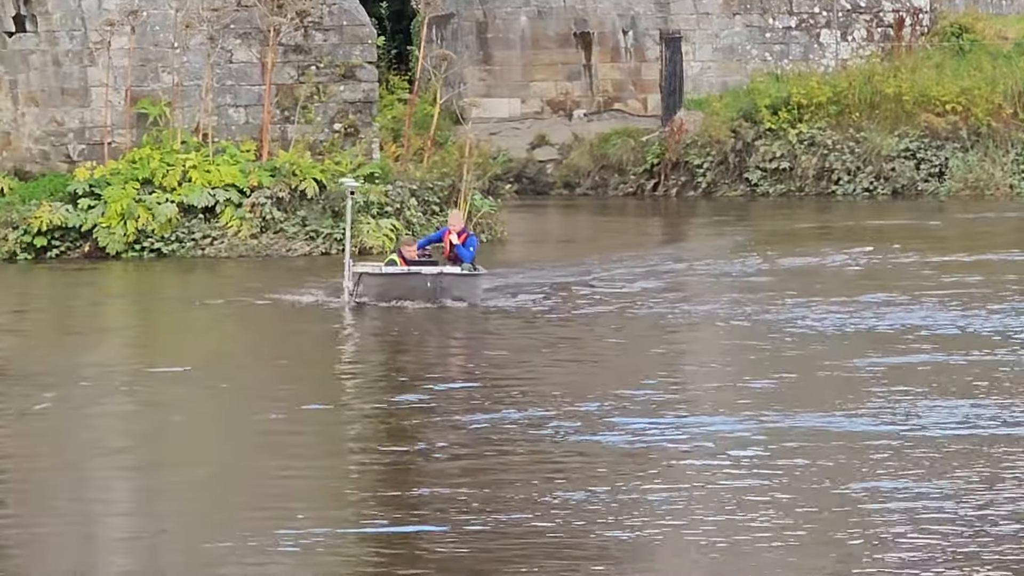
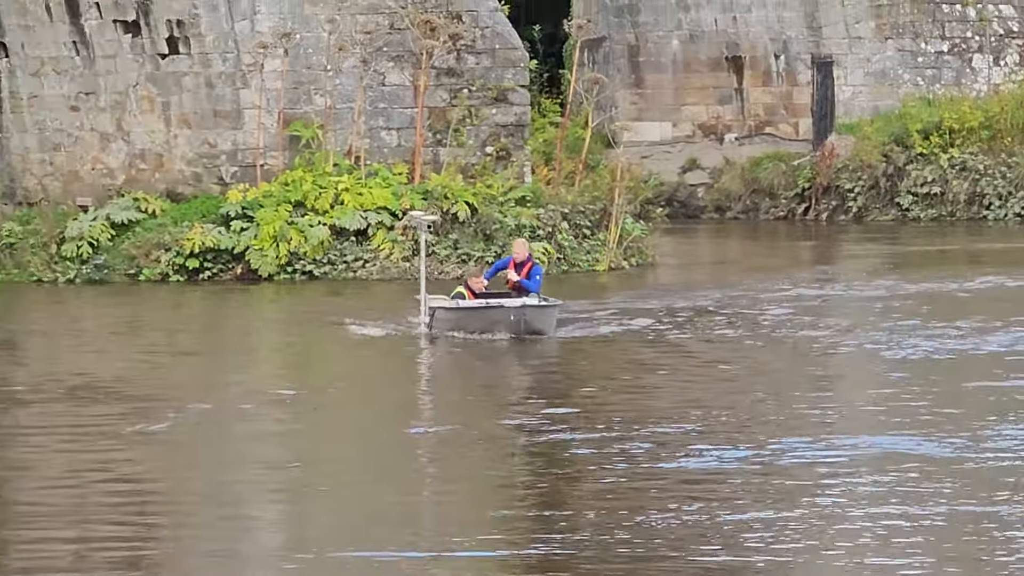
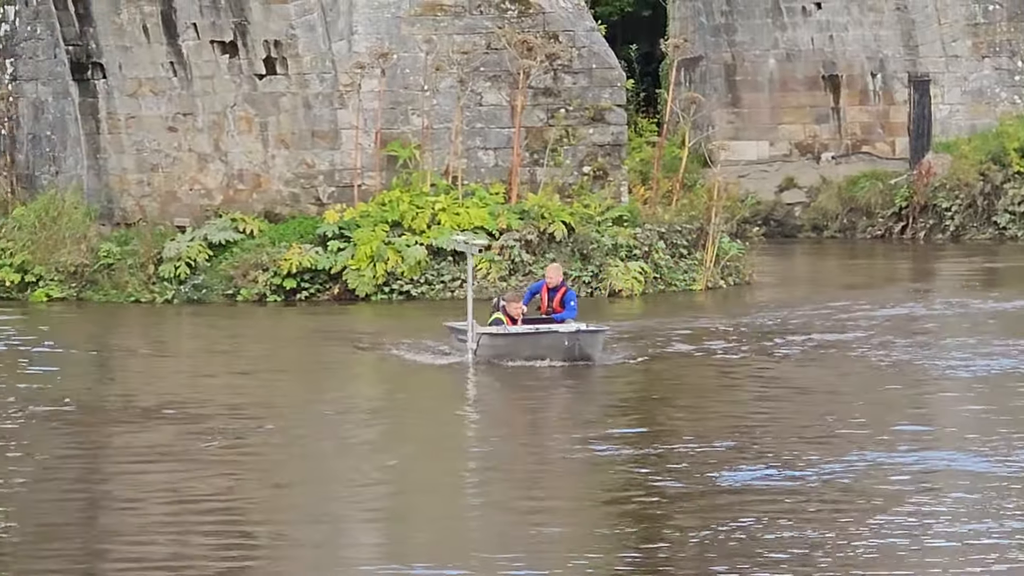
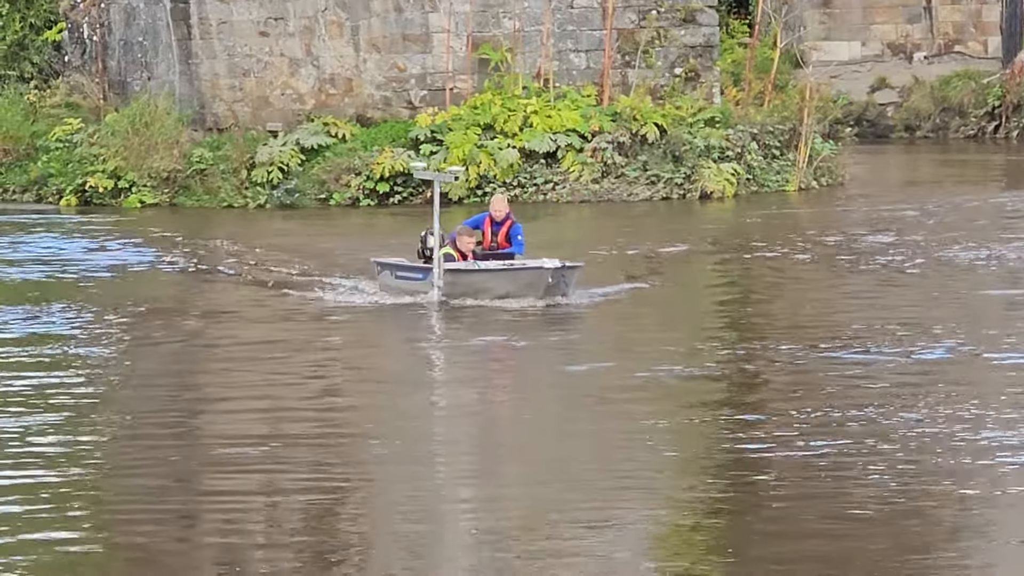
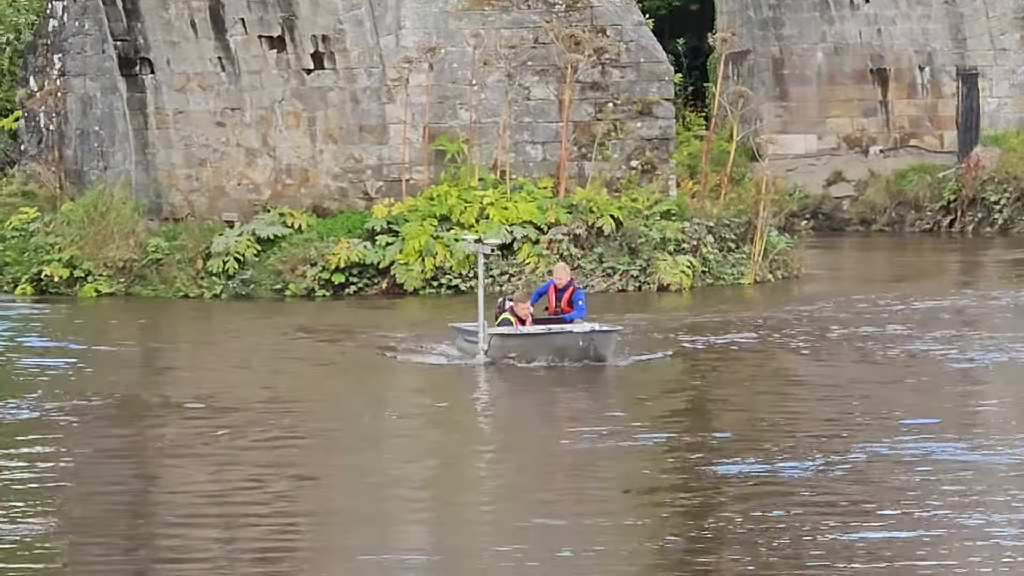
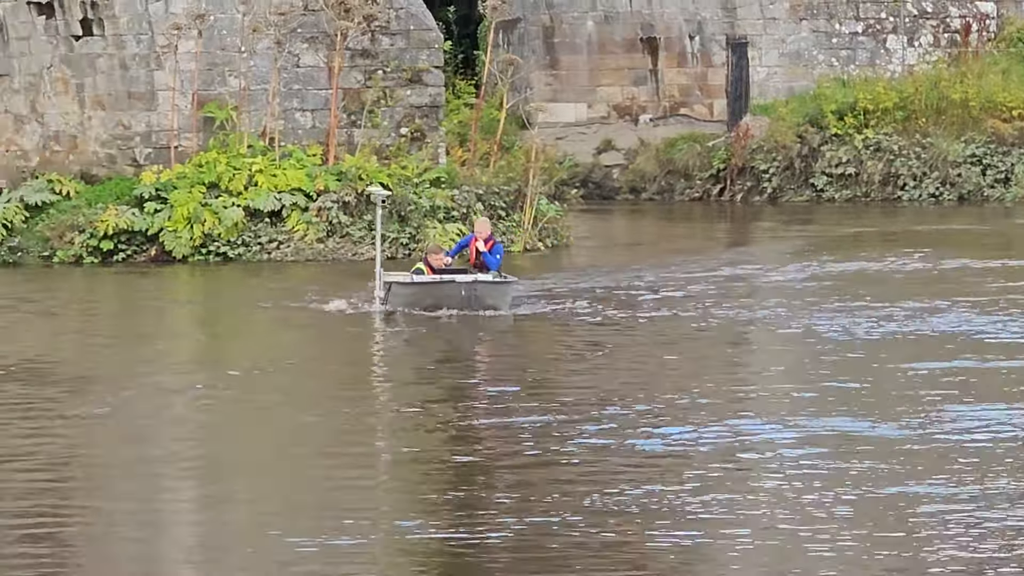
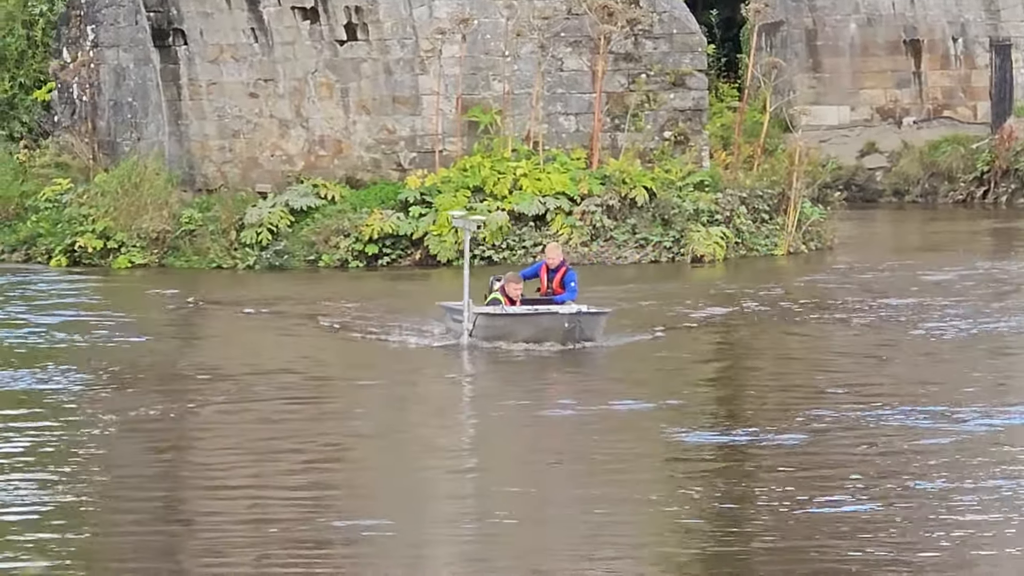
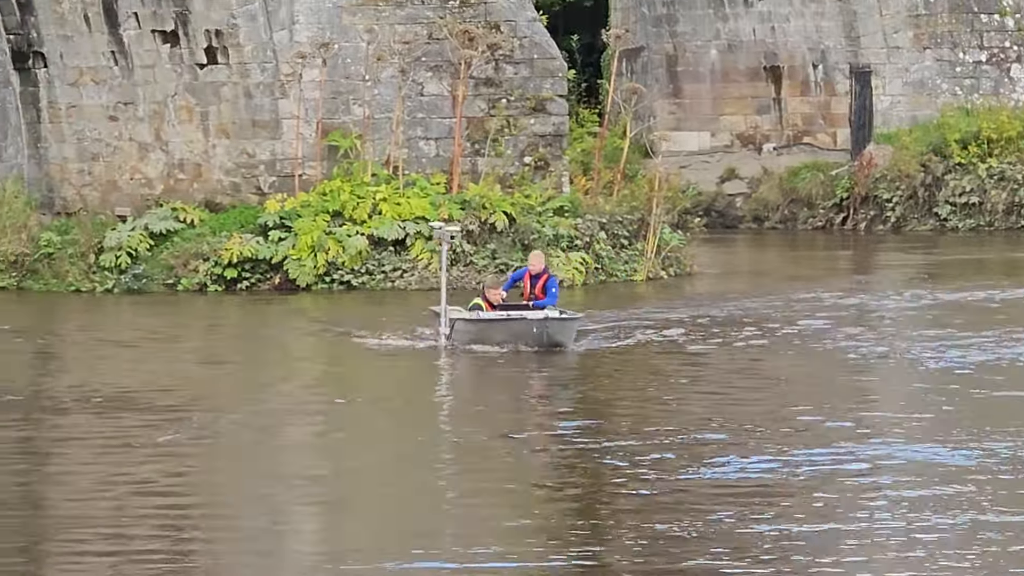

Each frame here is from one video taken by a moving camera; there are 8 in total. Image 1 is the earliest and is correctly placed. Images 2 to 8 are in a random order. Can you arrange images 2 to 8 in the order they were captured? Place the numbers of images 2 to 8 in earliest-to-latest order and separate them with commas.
6, 2, 8, 3, 5, 7, 4
